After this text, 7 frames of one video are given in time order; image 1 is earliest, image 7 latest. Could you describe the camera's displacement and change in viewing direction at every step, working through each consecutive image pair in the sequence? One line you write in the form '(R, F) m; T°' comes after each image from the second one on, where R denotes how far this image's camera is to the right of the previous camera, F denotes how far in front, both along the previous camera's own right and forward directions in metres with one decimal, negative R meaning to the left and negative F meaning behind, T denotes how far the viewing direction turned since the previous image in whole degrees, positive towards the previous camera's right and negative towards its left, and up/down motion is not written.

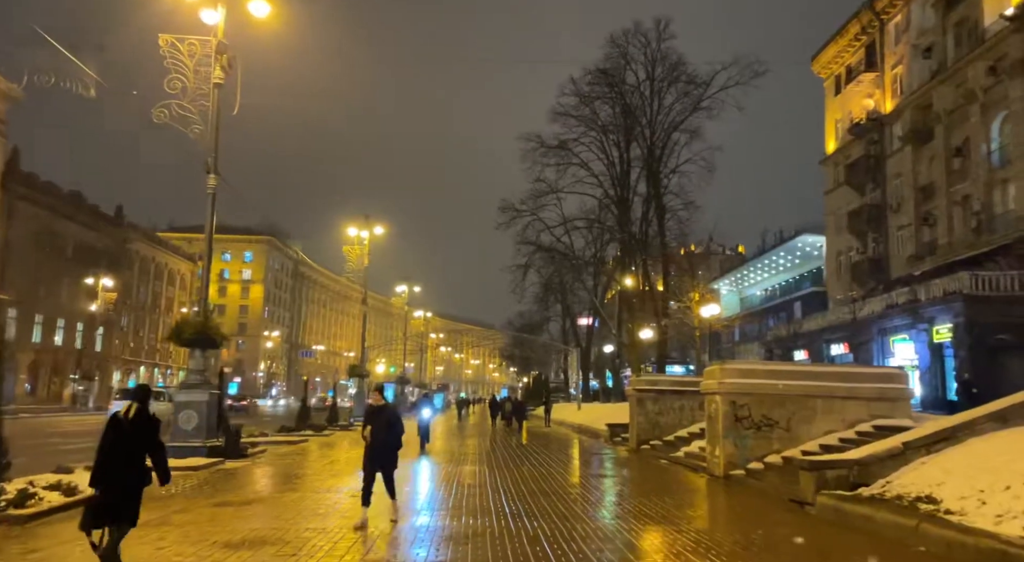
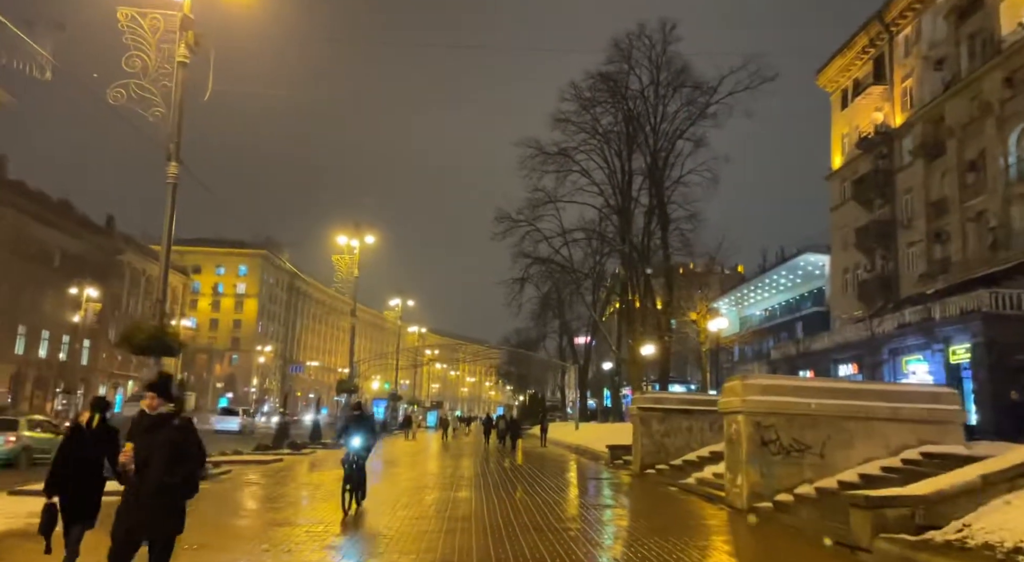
(+0.1, +1.7) m; 0°
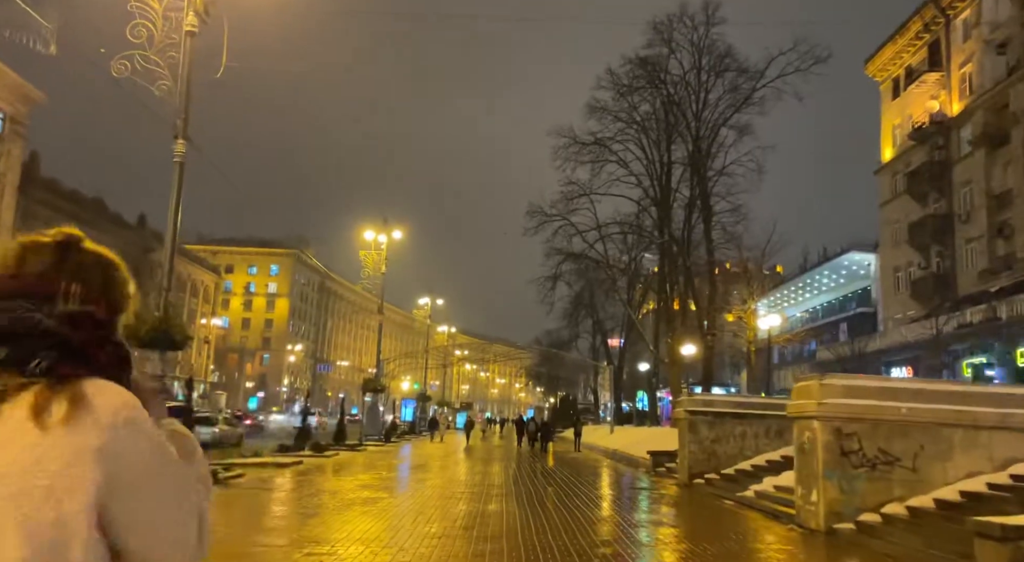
(-0.1, +1.4) m; -2°
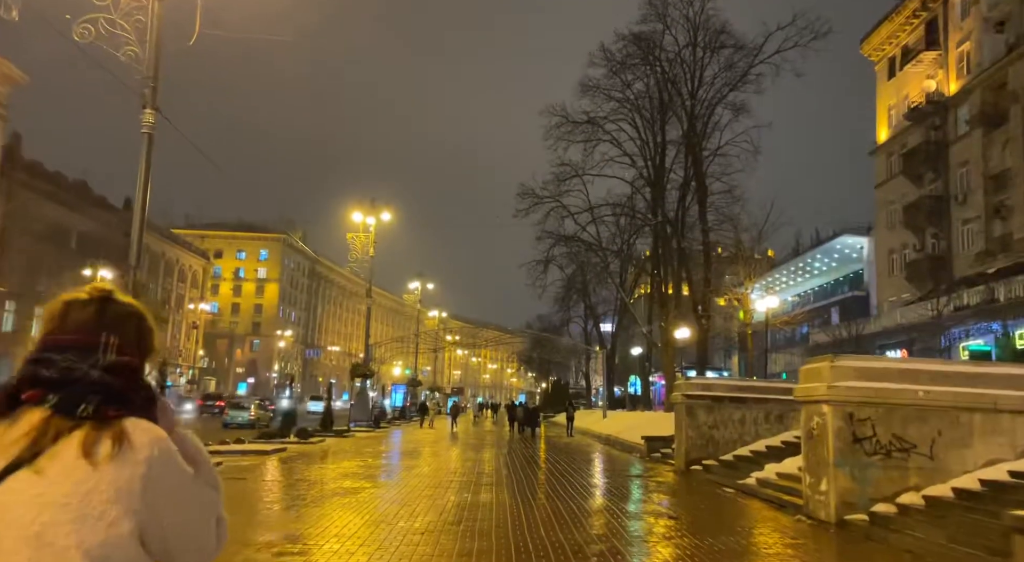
(0.0, +0.7) m; +1°
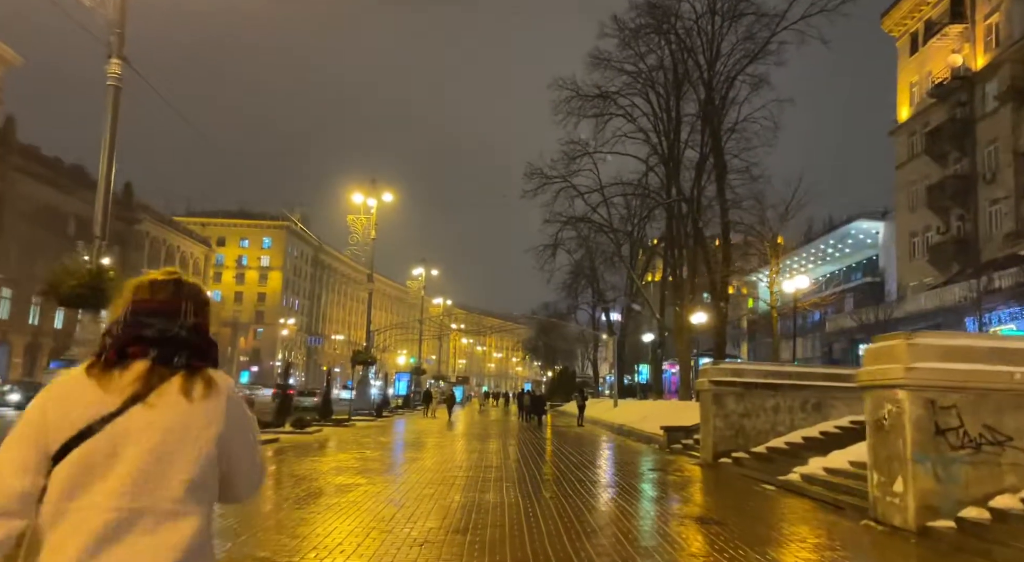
(-0.1, +1.4) m; 0°
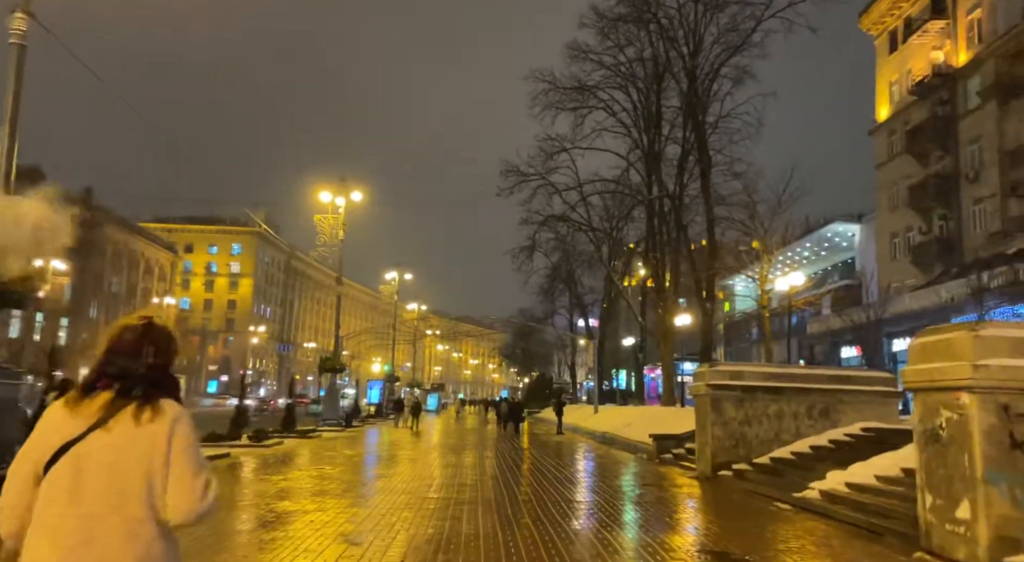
(0.0, +1.4) m; +2°
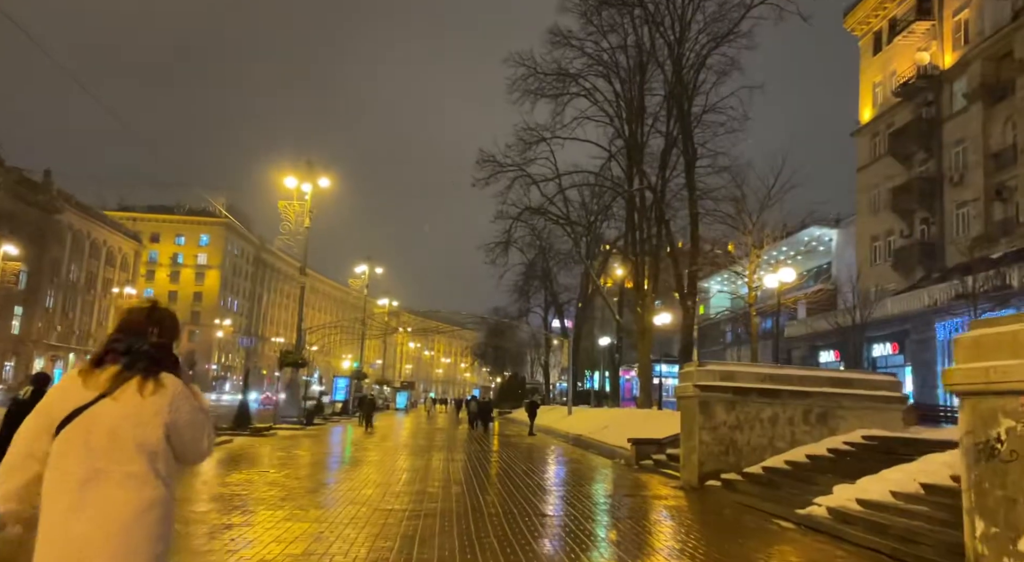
(0.0, +1.3) m; +2°
